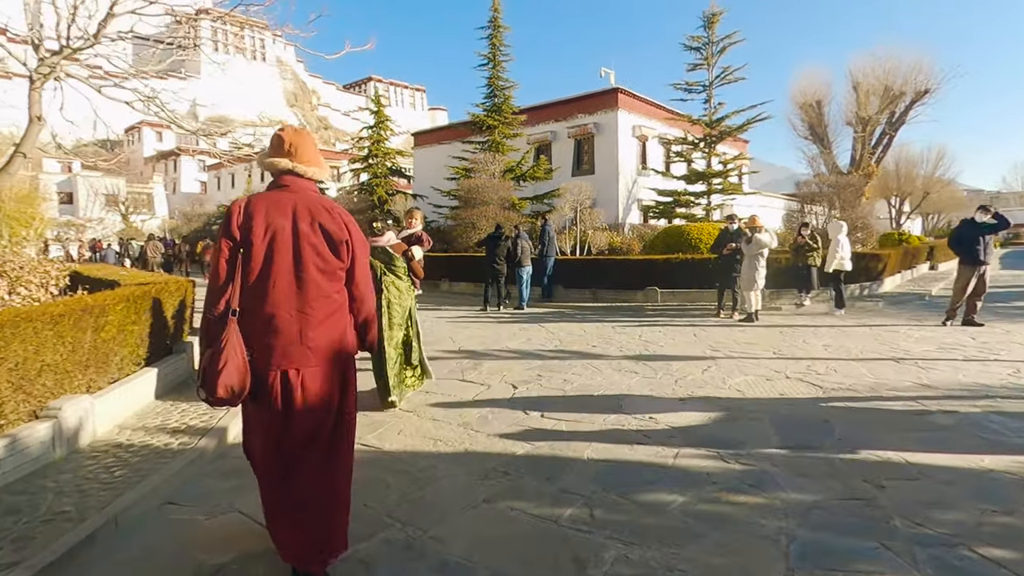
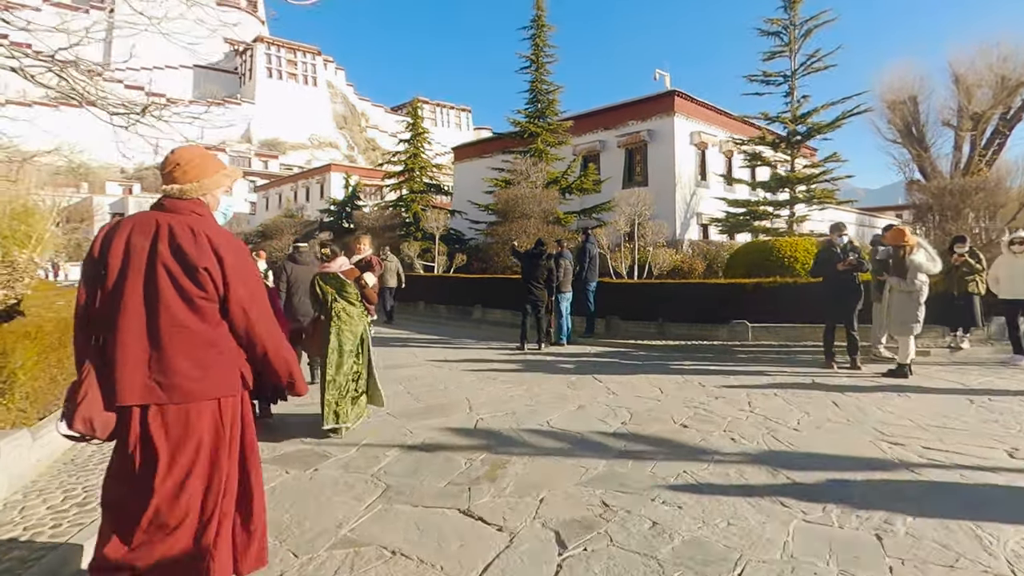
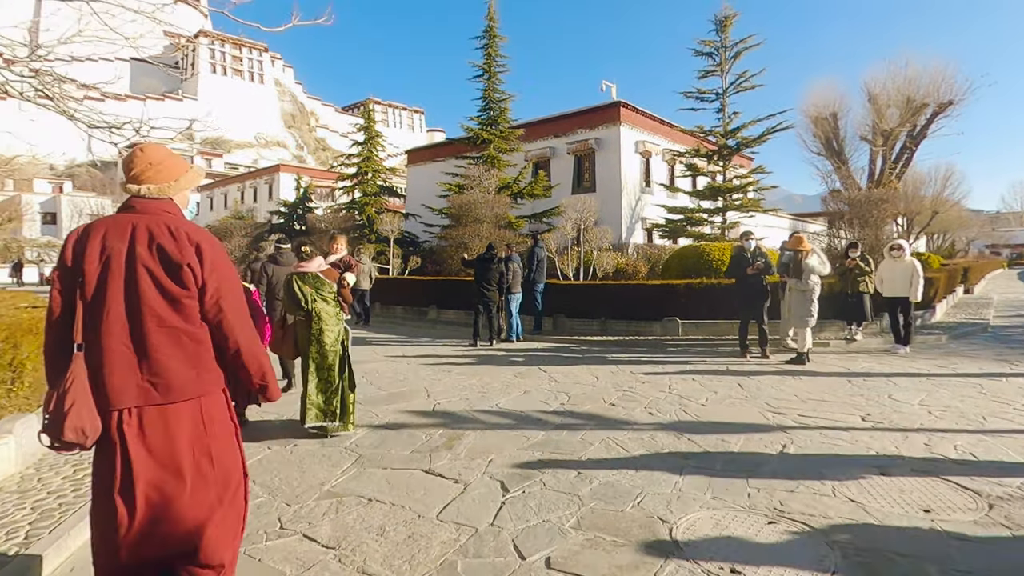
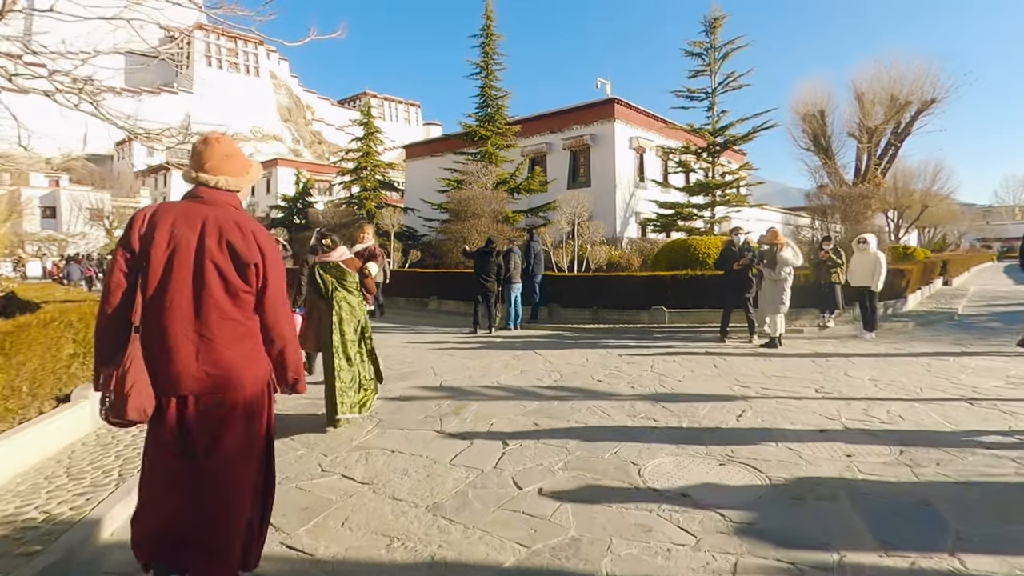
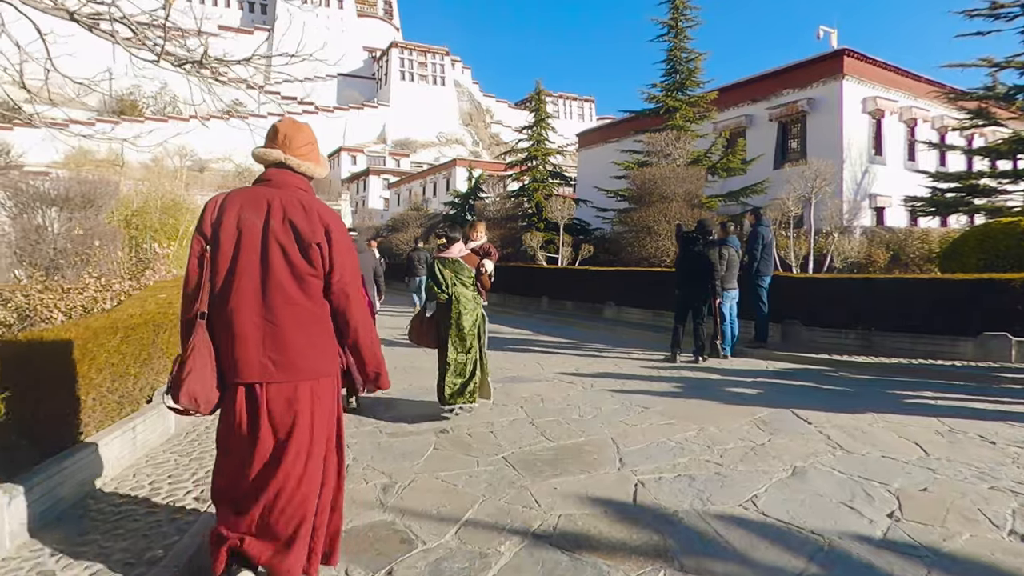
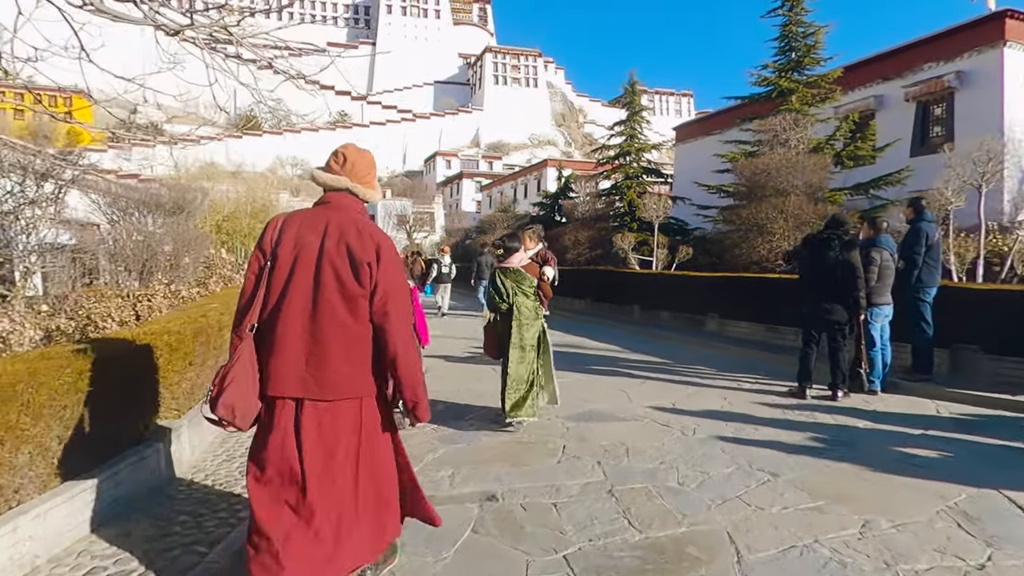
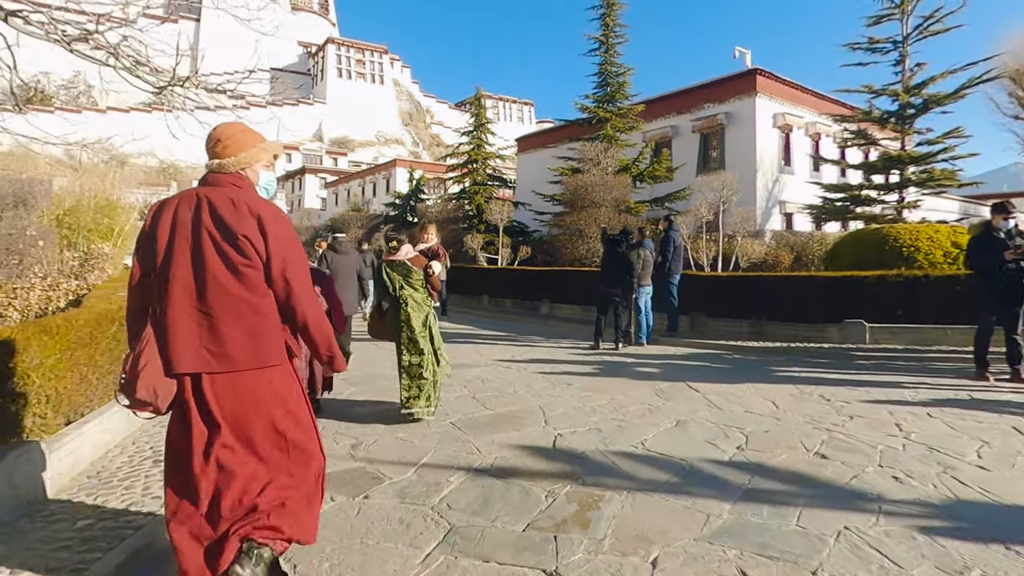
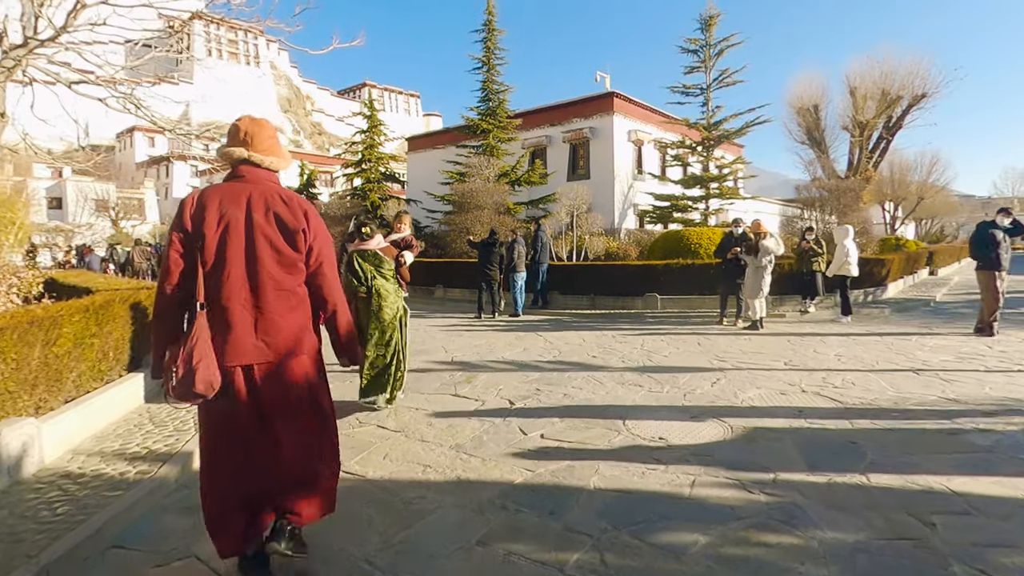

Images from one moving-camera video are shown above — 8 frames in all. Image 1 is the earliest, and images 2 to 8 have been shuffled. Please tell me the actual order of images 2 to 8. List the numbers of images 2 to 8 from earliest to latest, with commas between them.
8, 4, 3, 2, 7, 5, 6
